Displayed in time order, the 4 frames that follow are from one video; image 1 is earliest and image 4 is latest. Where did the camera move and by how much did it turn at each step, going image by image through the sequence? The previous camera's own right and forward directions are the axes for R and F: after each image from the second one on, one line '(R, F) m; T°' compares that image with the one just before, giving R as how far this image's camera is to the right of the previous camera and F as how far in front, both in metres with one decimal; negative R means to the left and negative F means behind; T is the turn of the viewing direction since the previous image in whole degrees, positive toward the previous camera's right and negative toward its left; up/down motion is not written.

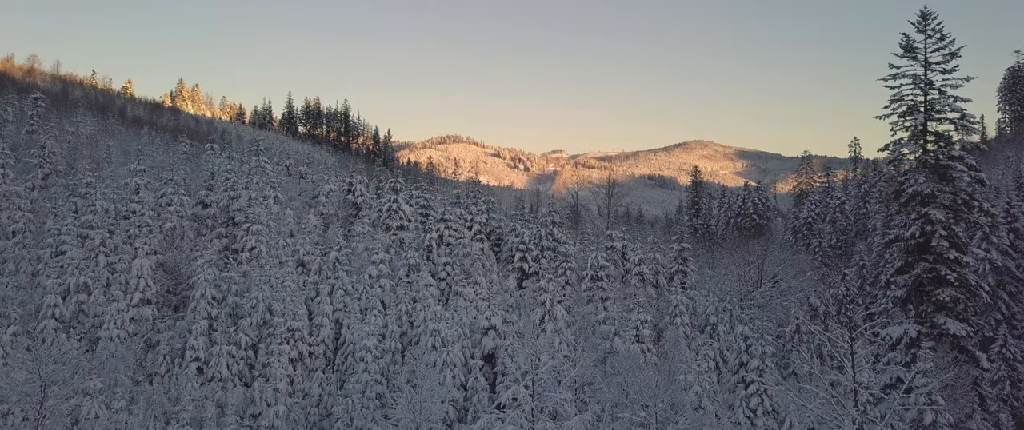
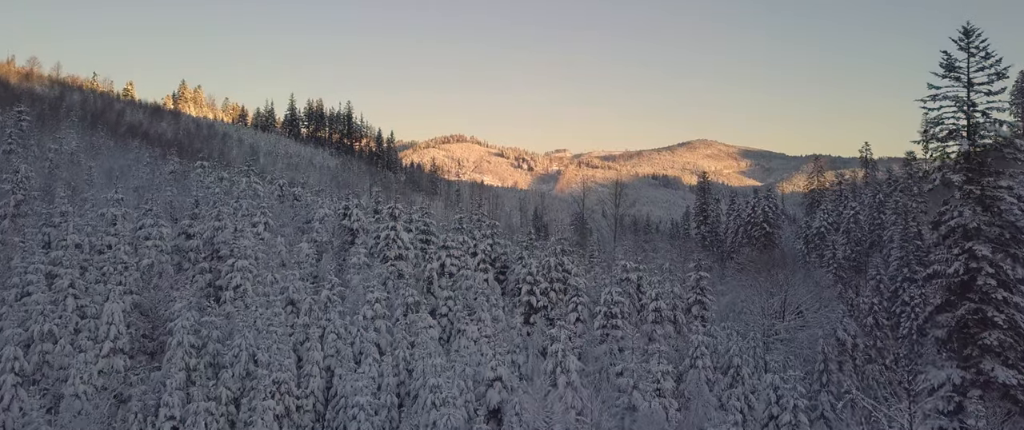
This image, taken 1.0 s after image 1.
(-0.1, +1.8) m; 0°
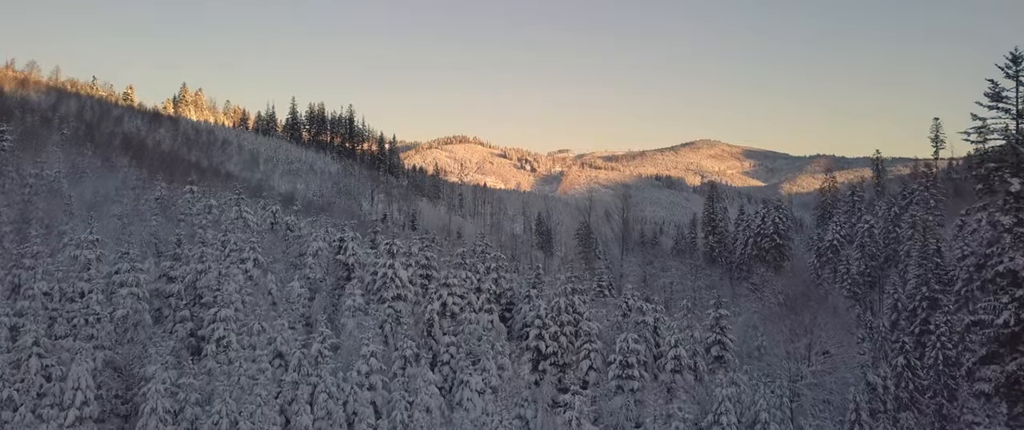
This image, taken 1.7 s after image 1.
(-0.1, +1.8) m; 0°
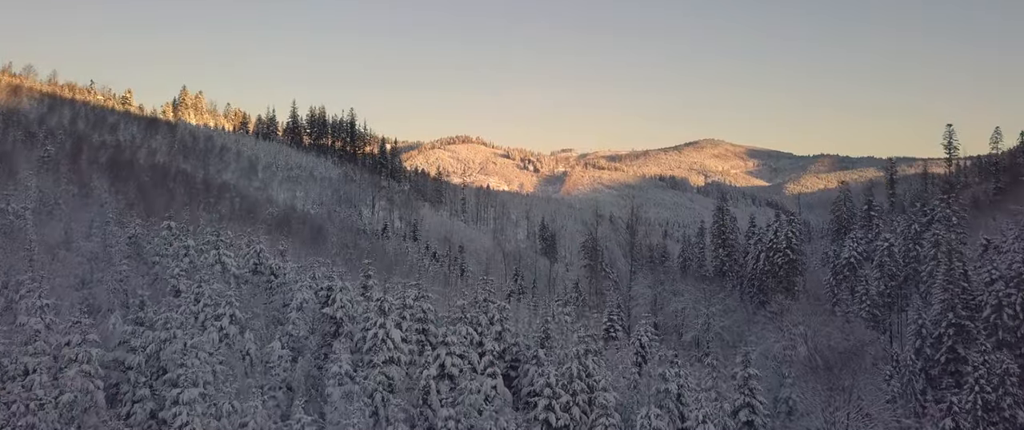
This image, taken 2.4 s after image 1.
(-0.1, +2.6) m; 0°
